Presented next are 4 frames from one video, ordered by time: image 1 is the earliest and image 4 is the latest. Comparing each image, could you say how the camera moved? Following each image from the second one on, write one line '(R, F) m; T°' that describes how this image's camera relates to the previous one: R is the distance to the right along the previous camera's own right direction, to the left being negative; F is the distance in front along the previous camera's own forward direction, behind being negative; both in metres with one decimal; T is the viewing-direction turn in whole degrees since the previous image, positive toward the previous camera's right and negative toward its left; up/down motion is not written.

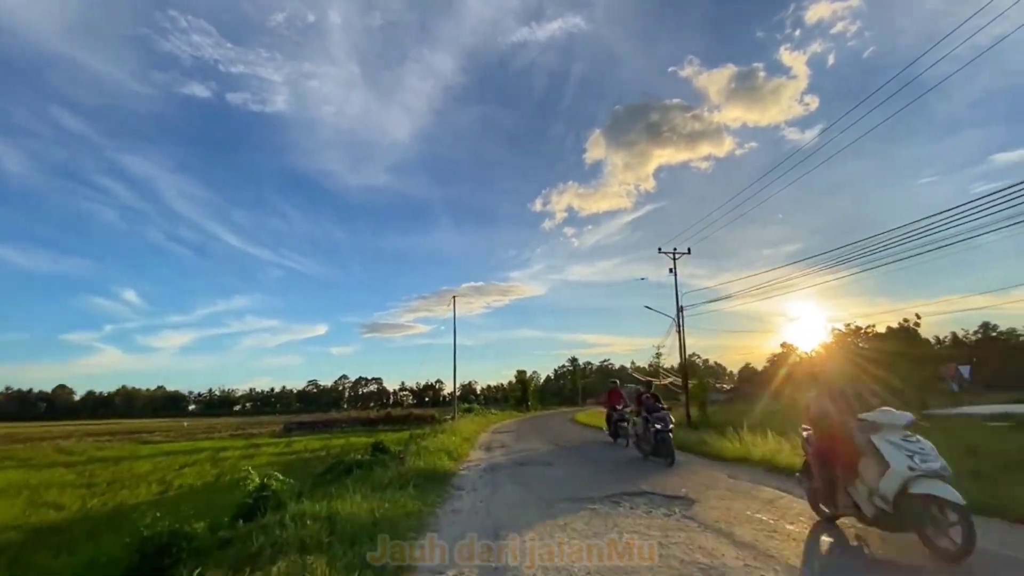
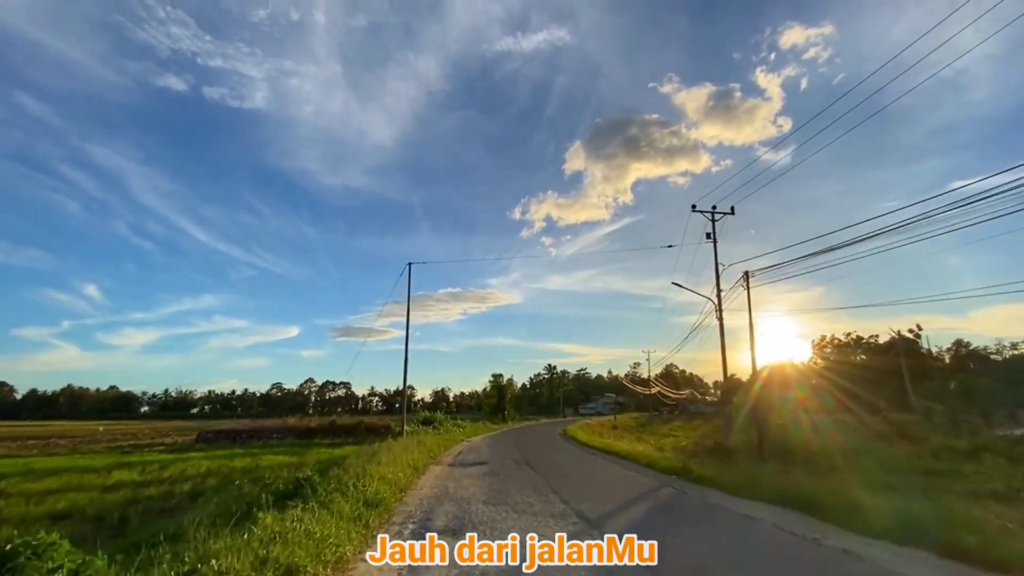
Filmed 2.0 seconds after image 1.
(0.0, +3.8) m; +2°
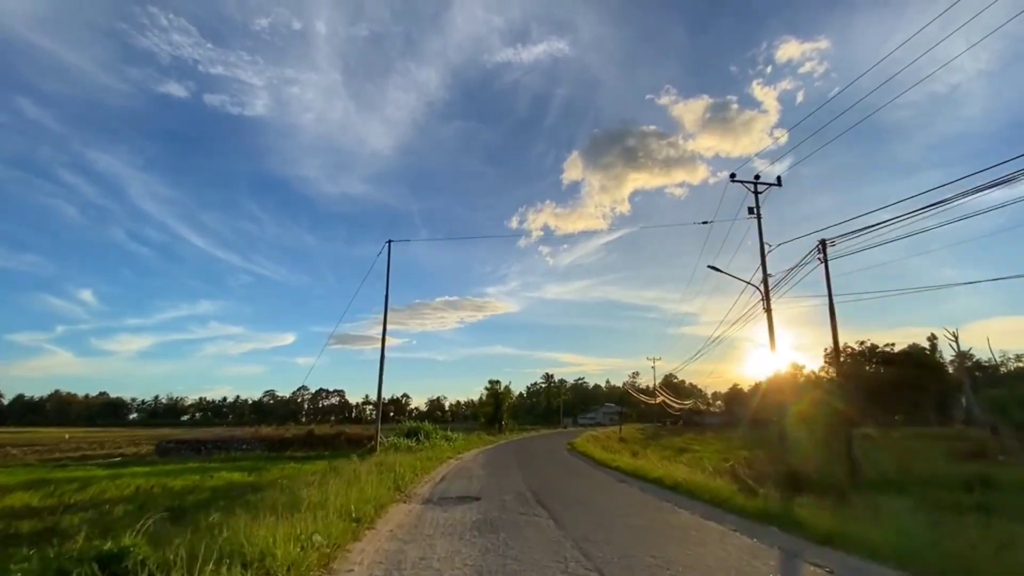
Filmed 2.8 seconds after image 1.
(0.0, +1.6) m; 0°
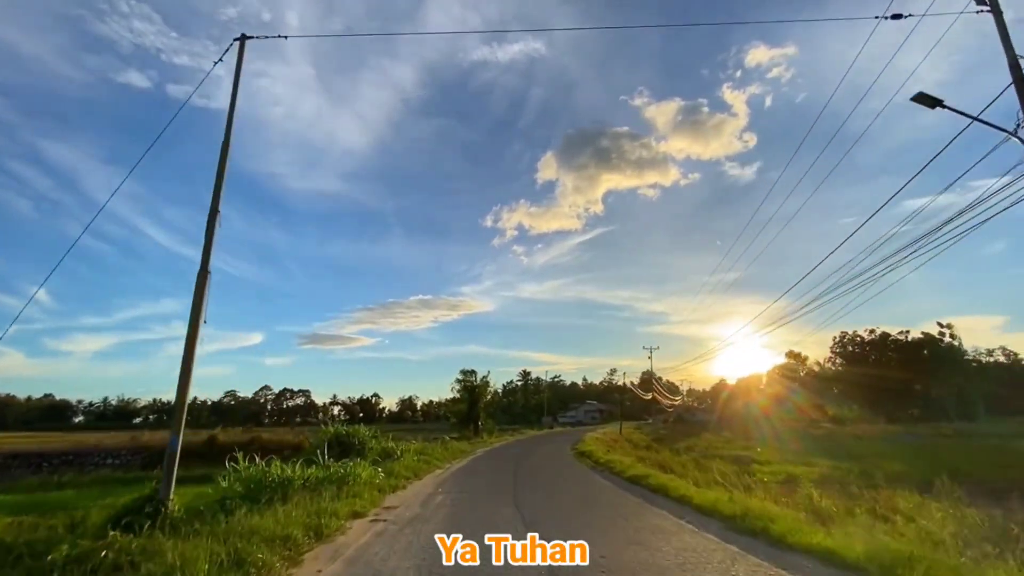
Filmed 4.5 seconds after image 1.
(-0.1, +4.1) m; +2°
